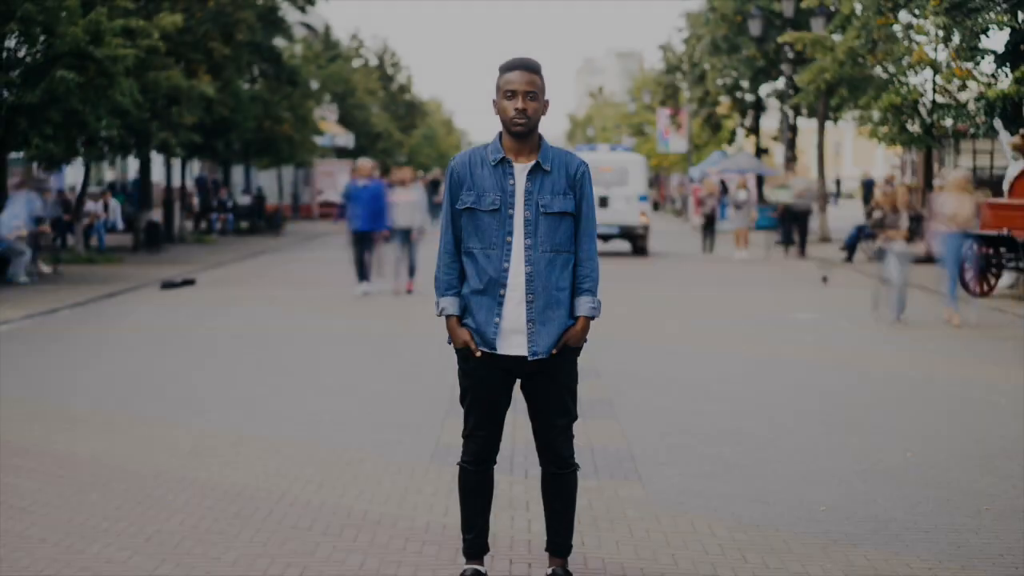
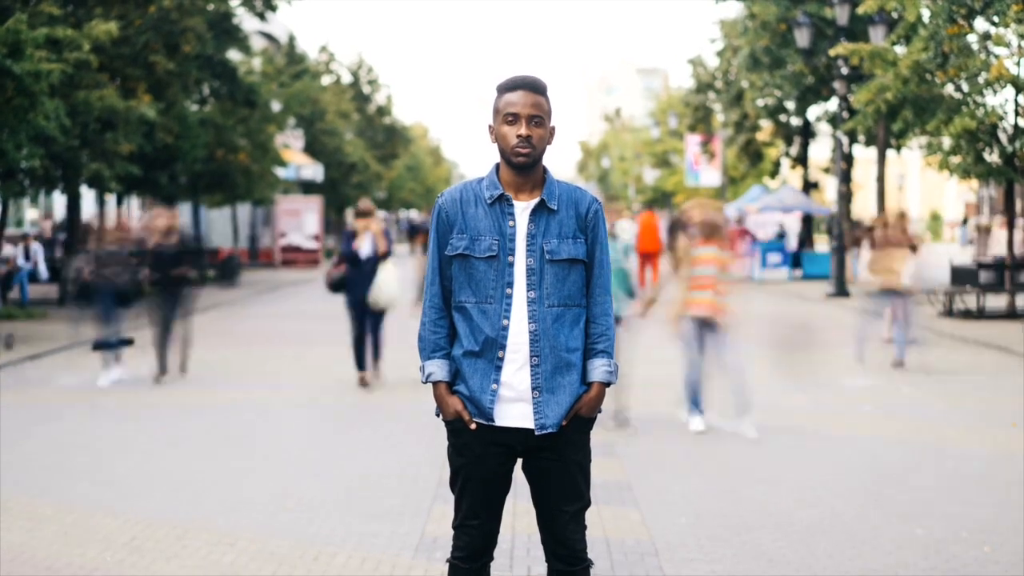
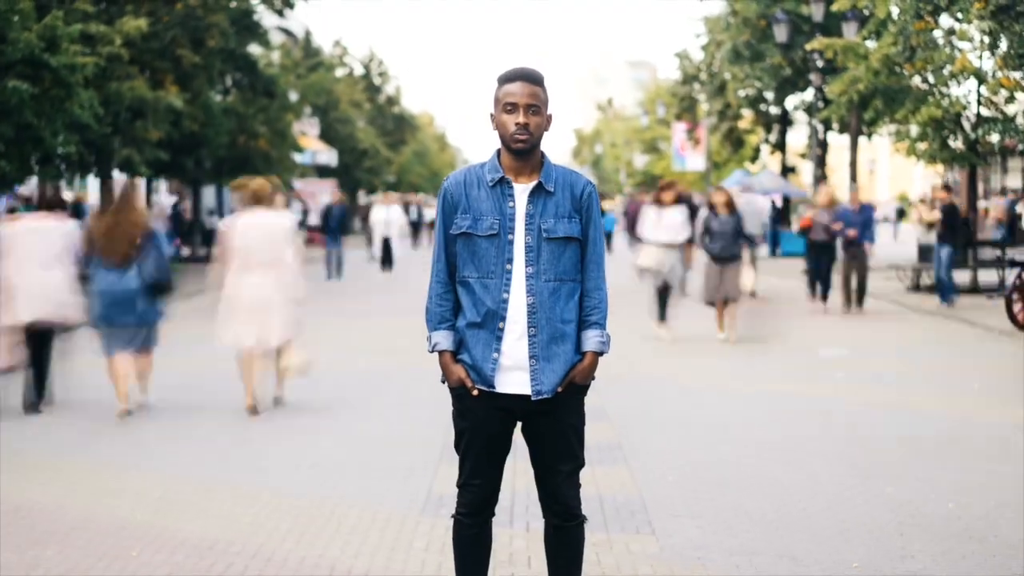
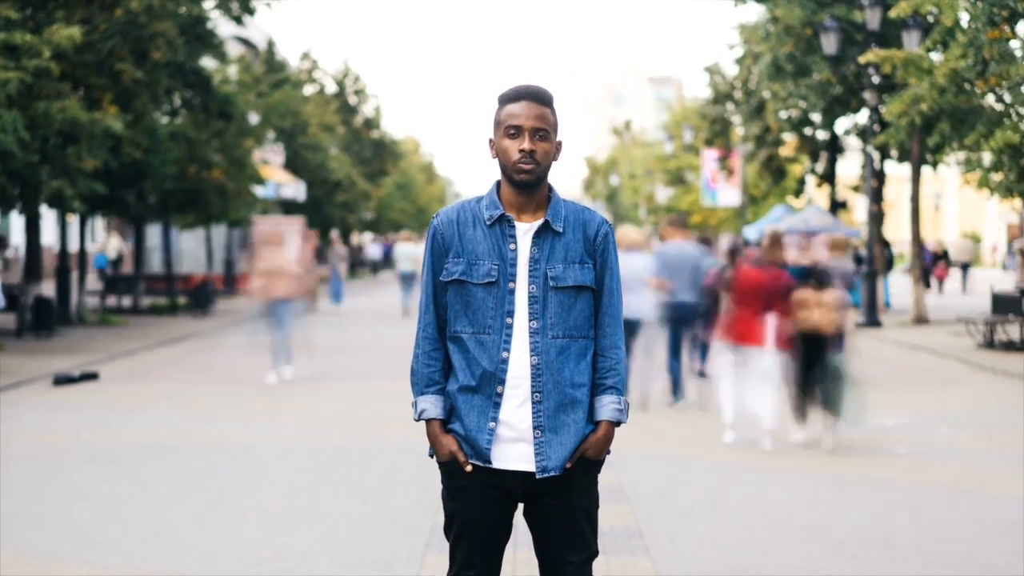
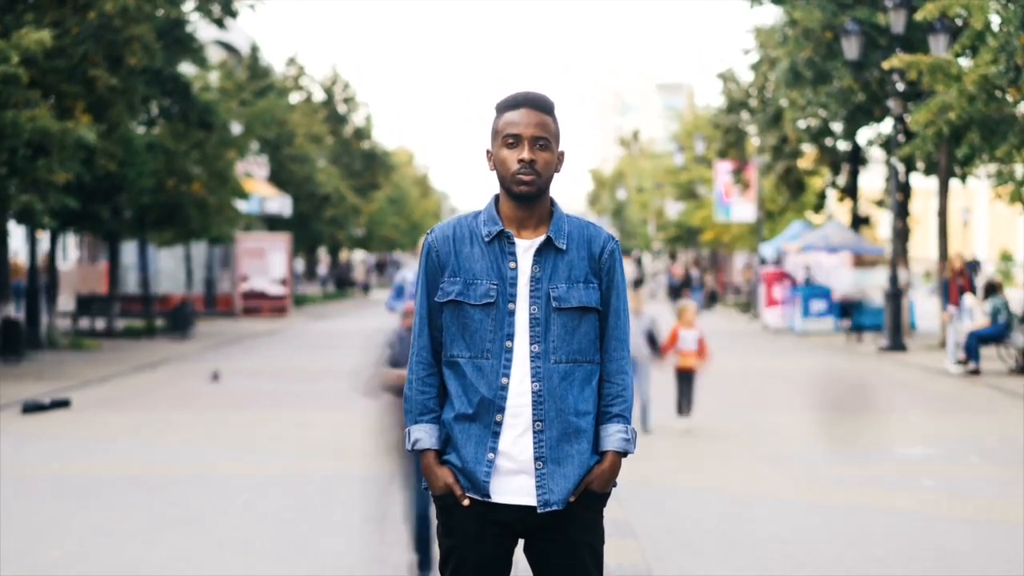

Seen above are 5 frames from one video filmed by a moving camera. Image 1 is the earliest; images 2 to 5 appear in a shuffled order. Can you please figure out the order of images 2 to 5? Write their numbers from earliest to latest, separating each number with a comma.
3, 2, 4, 5
